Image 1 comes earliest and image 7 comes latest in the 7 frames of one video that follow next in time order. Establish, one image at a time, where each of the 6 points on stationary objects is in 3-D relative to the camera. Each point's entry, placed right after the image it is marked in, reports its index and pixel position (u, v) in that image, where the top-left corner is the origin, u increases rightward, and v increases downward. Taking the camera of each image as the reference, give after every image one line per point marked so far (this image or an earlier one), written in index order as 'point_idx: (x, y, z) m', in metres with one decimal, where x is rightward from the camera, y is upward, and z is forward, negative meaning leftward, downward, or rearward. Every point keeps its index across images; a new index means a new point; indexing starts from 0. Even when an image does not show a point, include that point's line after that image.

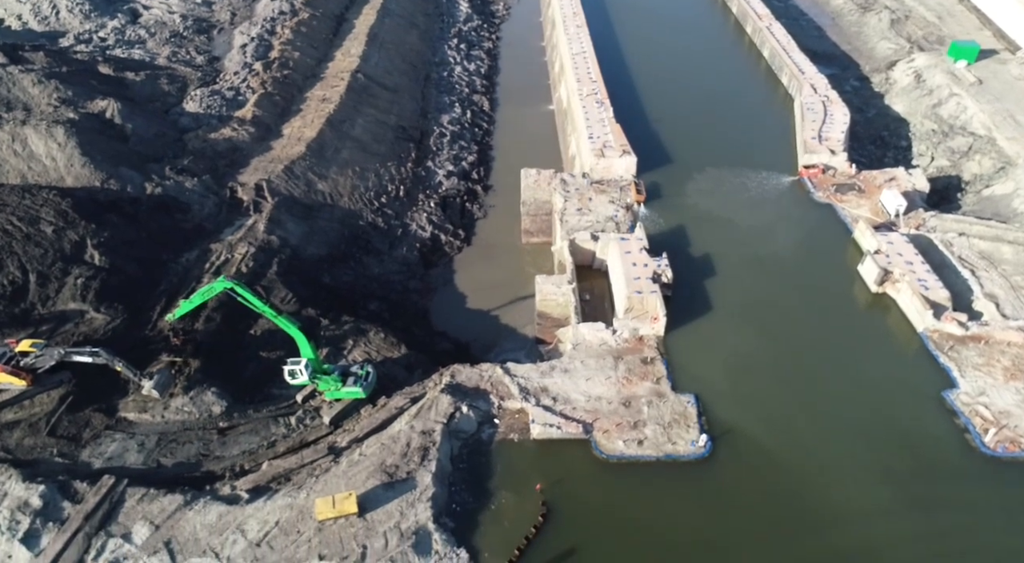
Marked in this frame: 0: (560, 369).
0: (+1.2, -2.2, +19.9) m
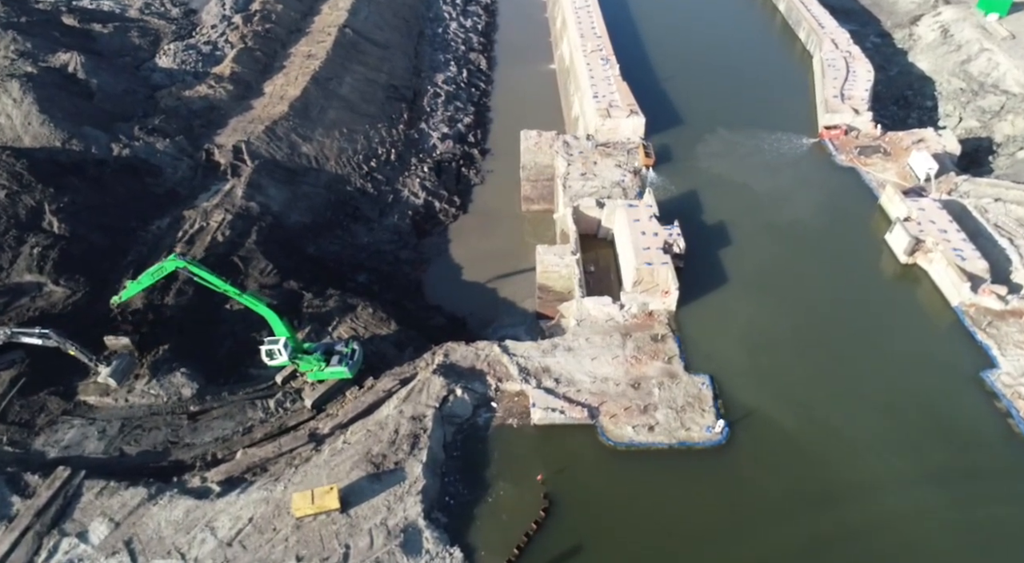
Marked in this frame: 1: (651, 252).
0: (+1.2, -1.5, +18.3) m
1: (+3.5, +0.8, +20.1) m
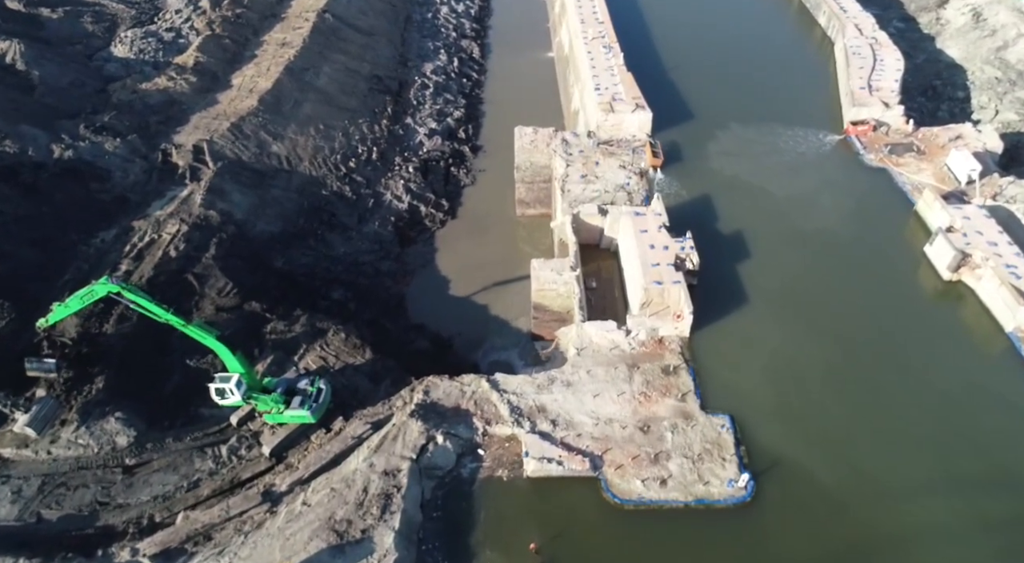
0: (+1.0, -2.0, +15.9) m
1: (+3.3, +0.3, +17.7) m
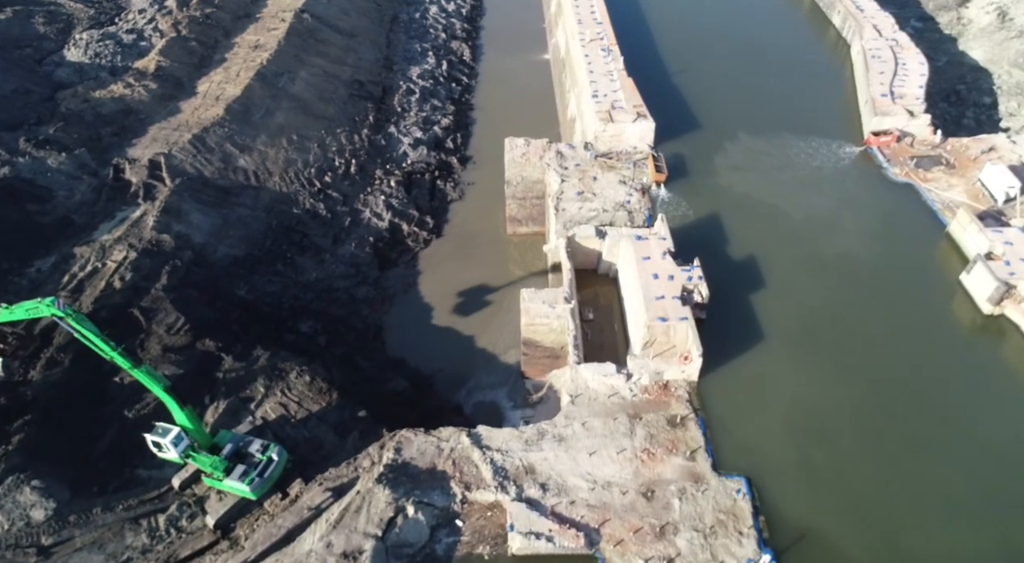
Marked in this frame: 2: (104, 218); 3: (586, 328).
0: (+0.7, -2.8, +13.9) m
1: (+3.0, -0.4, +15.7) m
2: (-9.4, +1.4, +18.1) m
3: (+1.7, -1.0, +18.0) m
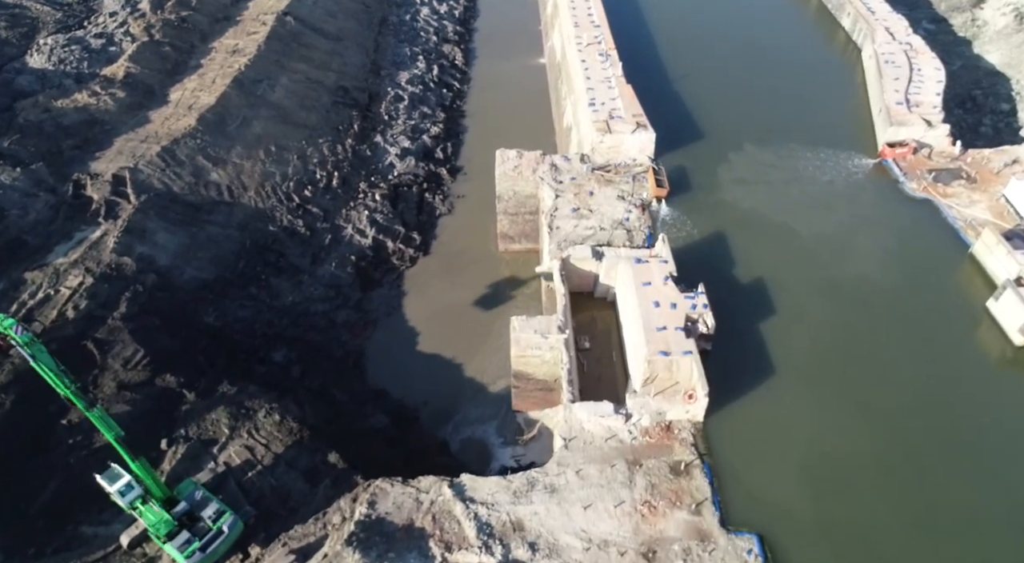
0: (+0.5, -3.3, +12.6) m
1: (+2.8, -1.0, +14.4) m
2: (-9.6, +0.9, +16.8) m
3: (+1.5, -1.6, +16.7) m
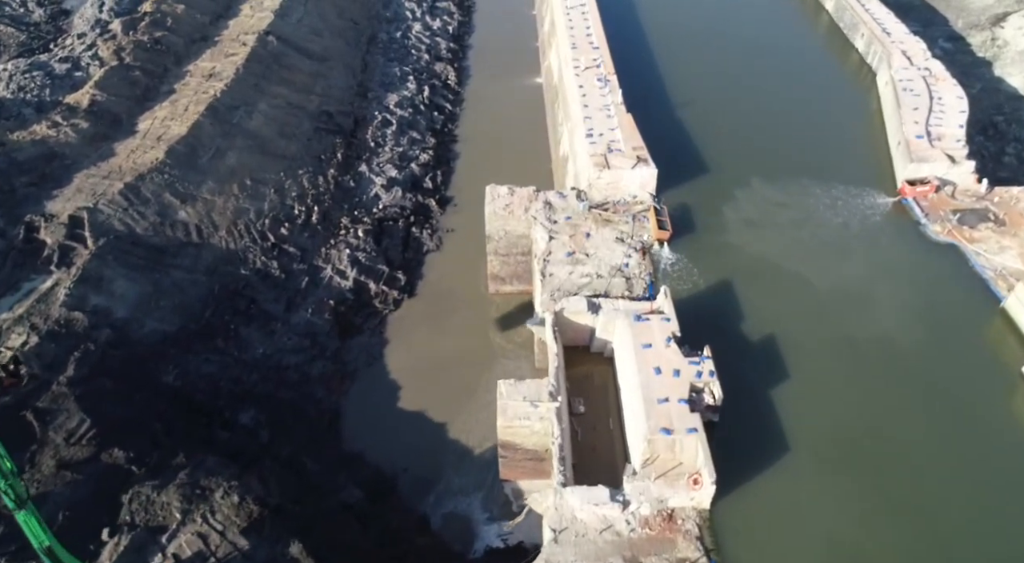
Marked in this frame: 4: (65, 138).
0: (+0.2, -4.4, +11.1) m
1: (+2.6, -2.1, +12.9) m
2: (-9.8, -0.2, +15.4) m
3: (+1.2, -2.7, +15.2) m
4: (-10.5, +3.4, +18.5) m
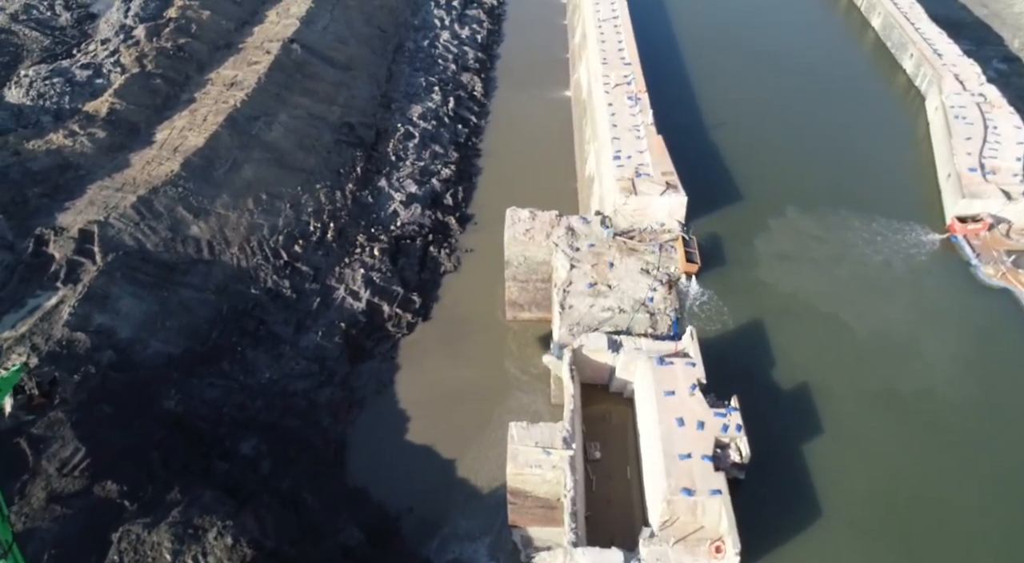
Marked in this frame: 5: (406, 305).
0: (+0.2, -5.1, +10.4) m
1: (+2.7, -2.8, +12.0) m
2: (-9.5, -0.5, +15.0) m
3: (+1.4, -3.4, +14.4) m
4: (-10.0, +3.1, +18.2) m
5: (-2.5, -0.6, +18.7) m
